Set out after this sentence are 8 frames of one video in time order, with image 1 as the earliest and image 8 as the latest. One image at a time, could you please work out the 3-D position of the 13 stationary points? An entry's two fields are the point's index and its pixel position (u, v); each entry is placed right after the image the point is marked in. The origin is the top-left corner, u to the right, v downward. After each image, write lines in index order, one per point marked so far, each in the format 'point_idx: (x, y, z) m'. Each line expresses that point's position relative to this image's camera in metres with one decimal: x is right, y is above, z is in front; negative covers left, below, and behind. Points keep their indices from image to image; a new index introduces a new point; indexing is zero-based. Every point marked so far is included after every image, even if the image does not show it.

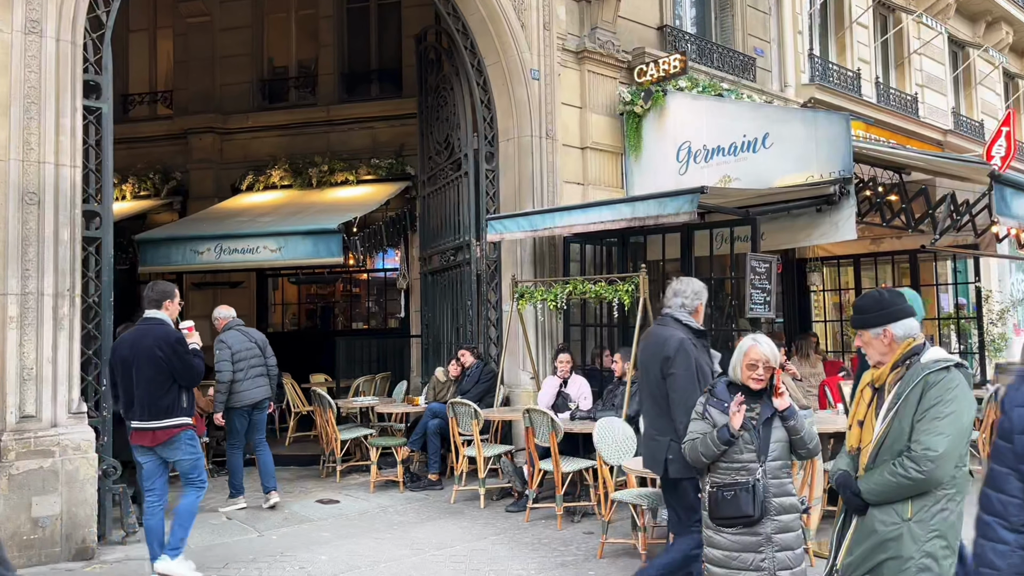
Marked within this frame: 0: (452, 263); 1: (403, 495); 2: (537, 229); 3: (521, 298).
0: (-0.8, +0.3, +10.3) m
1: (-1.2, -2.2, +8.4) m
2: (+0.3, +0.6, +8.6) m
3: (+0.1, -0.1, +8.8) m
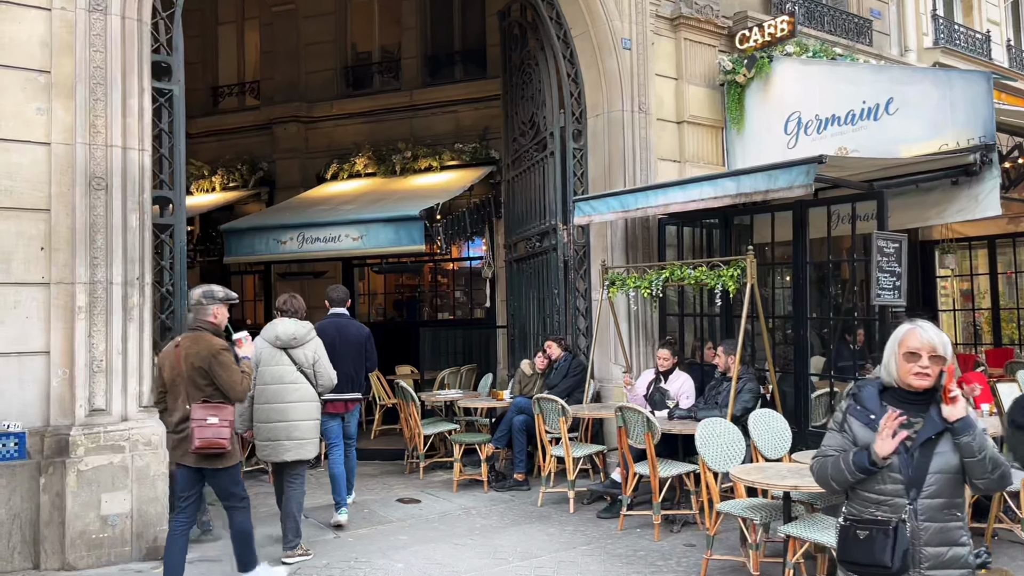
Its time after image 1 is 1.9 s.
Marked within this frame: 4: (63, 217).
0: (+0.3, +0.5, +9.7) m
1: (-0.2, -2.1, +7.9) m
2: (+1.2, +0.8, +7.9) m
3: (+1.0, 0.0, +8.1) m
4: (-3.3, +0.5, +5.7) m
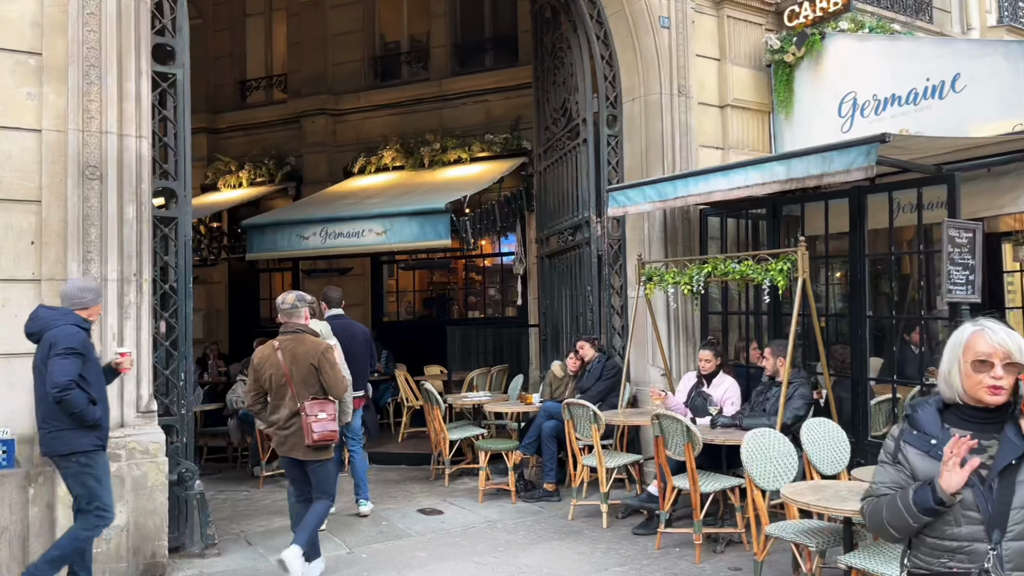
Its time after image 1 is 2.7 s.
0: (+0.7, +0.5, +9.1) m
1: (0.0, -2.1, +7.4) m
2: (+1.4, +0.8, +7.2) m
3: (+1.3, +0.1, +7.5) m
4: (-3.1, +0.5, +5.3) m
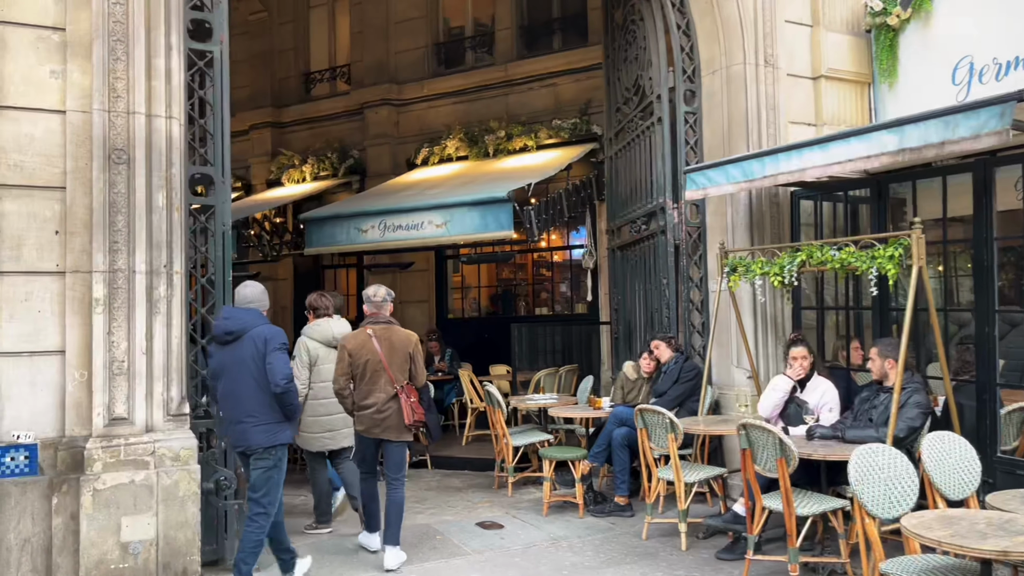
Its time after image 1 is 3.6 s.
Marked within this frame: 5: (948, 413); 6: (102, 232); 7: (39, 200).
0: (+1.4, +0.6, +8.4) m
1: (+0.6, -2.0, +6.7) m
2: (+2.0, +0.9, +6.4) m
3: (+1.9, +0.1, +6.7) m
4: (-2.7, +0.6, +4.9) m
5: (+3.1, -0.9, +5.7) m
6: (-2.6, +0.3, +4.9) m
7: (-2.9, +0.6, +4.9) m
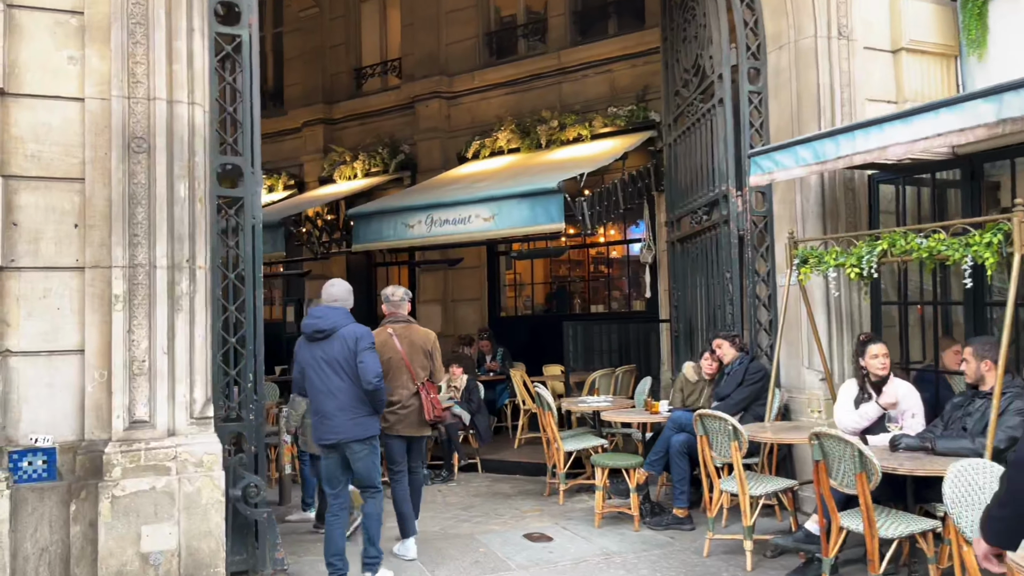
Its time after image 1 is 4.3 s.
0: (+1.9, +0.6, +7.8) m
1: (+1.0, -2.0, +6.2) m
2: (+2.3, +0.9, +5.8) m
3: (+2.3, +0.2, +6.1) m
4: (-2.5, +0.6, +4.7) m
5: (+3.4, -0.8, +5.0) m
6: (-2.3, +0.4, +4.7) m
7: (-2.7, +0.6, +4.7) m
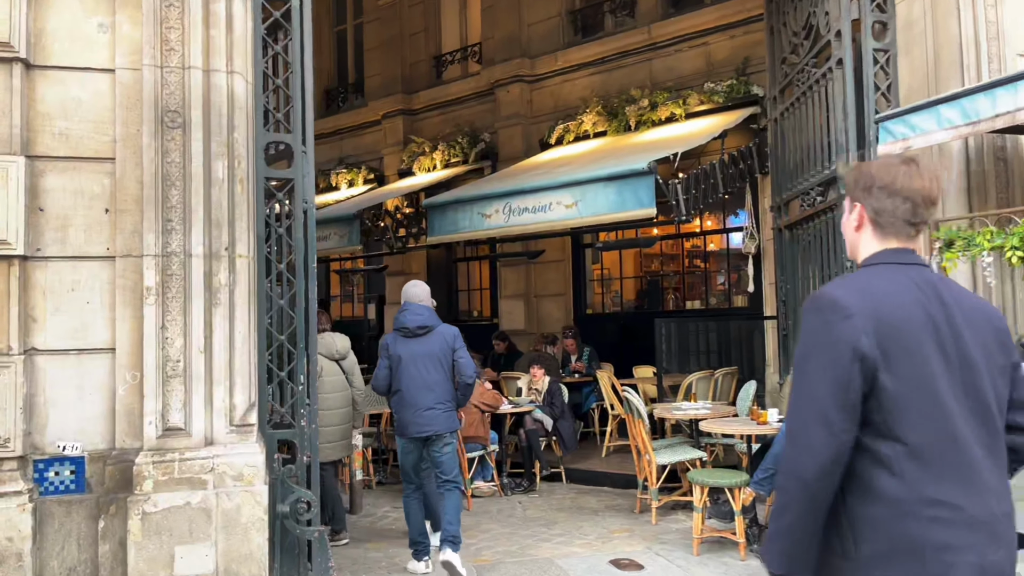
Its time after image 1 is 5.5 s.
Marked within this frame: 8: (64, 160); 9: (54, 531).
0: (+2.7, +0.7, +6.8) m
1: (+1.6, -1.9, +5.3) m
2: (+2.8, +1.0, +4.8) m
3: (+2.8, +0.2, +5.1) m
4: (-2.0, +0.6, +4.2) m
5: (+3.8, -0.8, +3.8) m
6: (-1.9, +0.4, +4.2) m
7: (-2.3, +0.6, +4.2) m
8: (-2.4, +0.7, +4.2) m
9: (-2.4, -1.2, +4.0) m
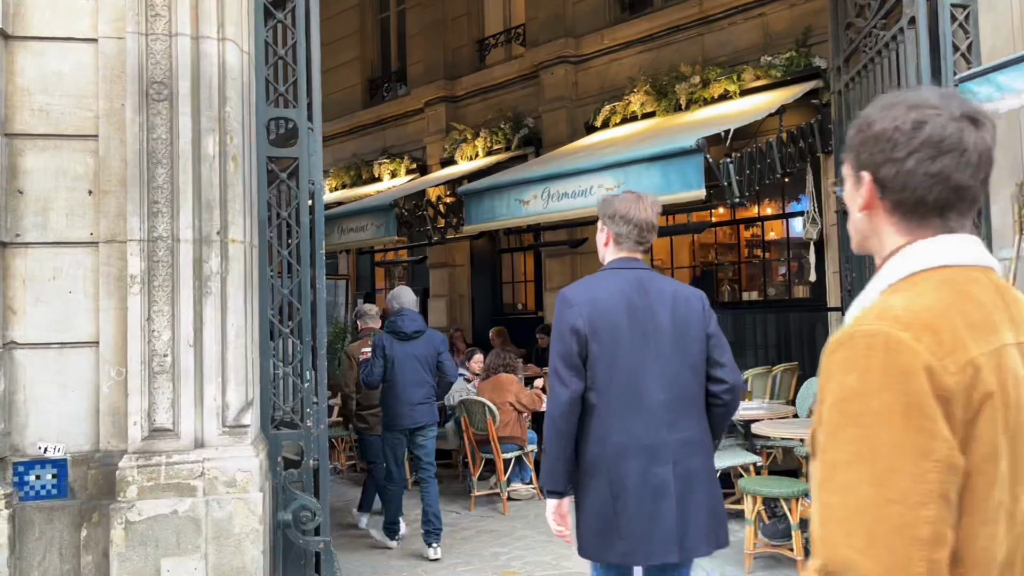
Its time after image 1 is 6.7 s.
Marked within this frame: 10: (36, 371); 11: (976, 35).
0: (+2.9, +0.8, +6.1) m
1: (+1.7, -1.8, +4.7) m
2: (+2.9, +1.1, +4.1) m
3: (+2.9, +0.3, +4.3) m
4: (-2.0, +0.7, +3.9) m
5: (+3.9, -0.7, +3.0) m
6: (-1.8, +0.5, +3.8) m
7: (-2.2, +0.7, +3.9) m
8: (-2.3, +0.7, +3.9) m
9: (-2.3, -1.2, +3.7) m
10: (-2.3, -0.4, +3.8) m
11: (+3.2, +1.7, +5.4) m
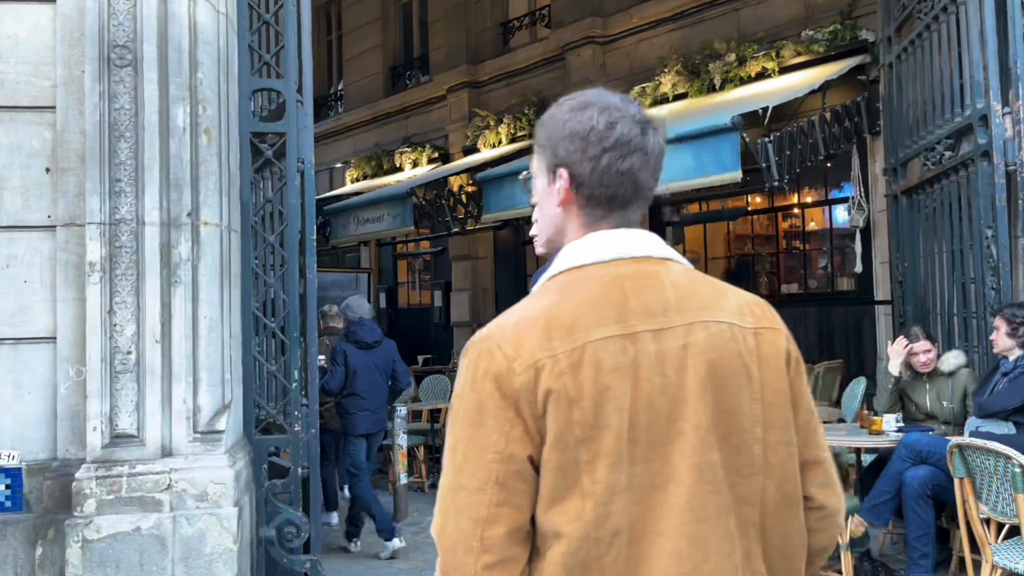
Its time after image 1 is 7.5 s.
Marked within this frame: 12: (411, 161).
0: (+3.0, +0.9, +5.5) m
1: (+1.8, -1.7, +4.2) m
2: (+3.0, +1.1, +3.4) m
3: (+3.0, +0.4, +3.7) m
4: (-1.9, +0.8, +3.5) m
5: (+3.9, -0.6, +2.4) m
6: (-1.8, +0.5, +3.4) m
7: (-2.2, +0.7, +3.5) m
8: (-2.3, +0.8, +3.5) m
9: (-2.2, -1.1, +3.3) m
10: (-2.3, -0.4, +3.4) m
11: (+3.3, +1.8, +4.8) m
12: (-1.7, +2.1, +12.9) m
